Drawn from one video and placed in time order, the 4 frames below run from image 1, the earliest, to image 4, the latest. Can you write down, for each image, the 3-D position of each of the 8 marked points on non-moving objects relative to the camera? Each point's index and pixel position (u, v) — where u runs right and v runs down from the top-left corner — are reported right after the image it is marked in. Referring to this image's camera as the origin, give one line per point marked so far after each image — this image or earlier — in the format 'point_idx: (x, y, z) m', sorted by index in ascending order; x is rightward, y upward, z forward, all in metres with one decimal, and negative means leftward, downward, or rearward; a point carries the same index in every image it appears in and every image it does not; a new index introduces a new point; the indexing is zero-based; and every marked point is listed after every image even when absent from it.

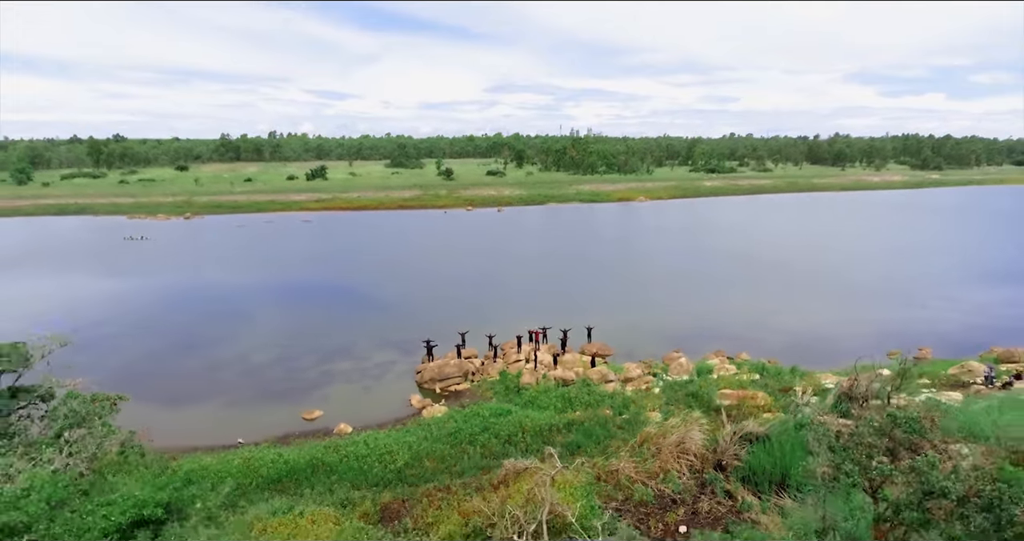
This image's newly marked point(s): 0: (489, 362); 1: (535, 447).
0: (-0.4, -1.6, +11.2) m
1: (+0.3, -2.0, +7.4) m
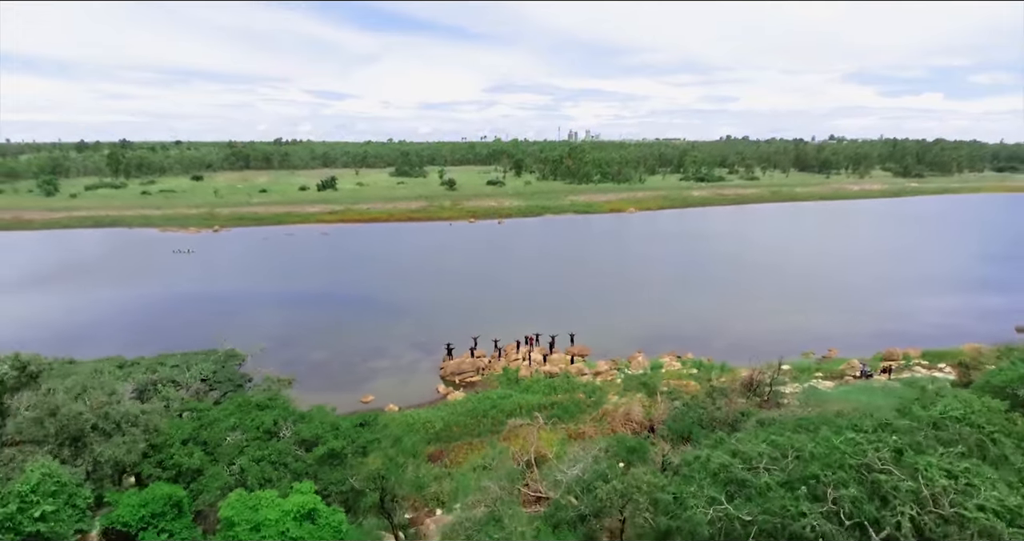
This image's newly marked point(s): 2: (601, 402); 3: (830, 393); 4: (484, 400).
0: (-0.4, -2.1, +14.7) m
1: (+0.3, -2.5, +10.9) m
2: (+1.6, -2.4, +11.6) m
3: (+5.8, -2.2, +11.4) m
4: (-0.5, -2.4, +11.7) m
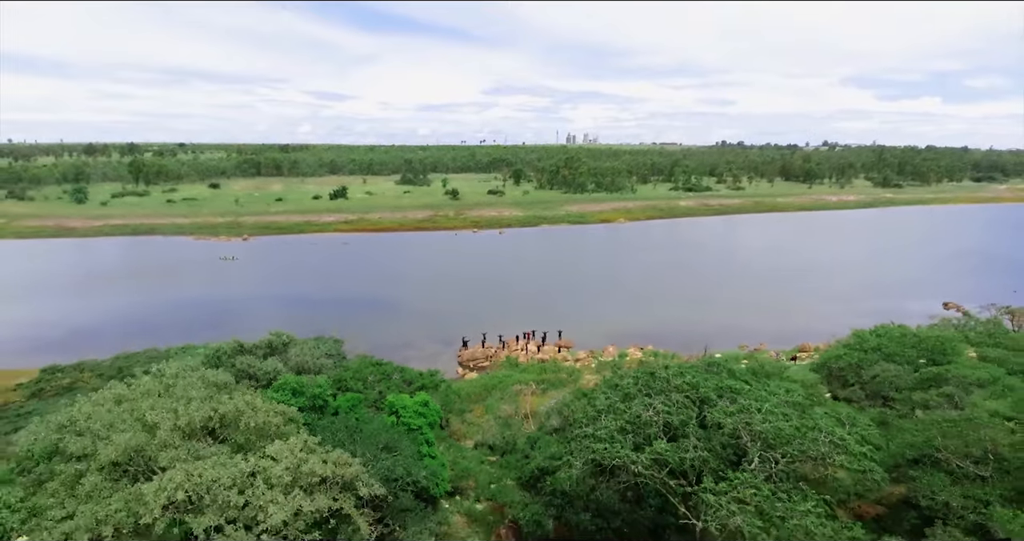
0: (-0.4, -2.4, +19.1) m
1: (+0.3, -2.8, +15.3) m
2: (+1.7, -2.7, +16.0) m
3: (+5.8, -2.6, +15.8) m
4: (-0.5, -2.7, +16.0) m
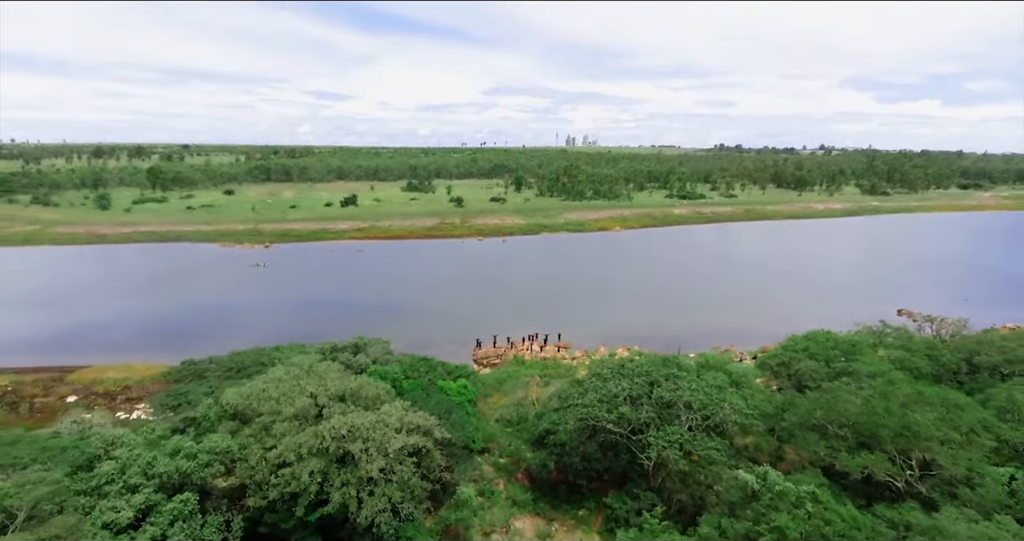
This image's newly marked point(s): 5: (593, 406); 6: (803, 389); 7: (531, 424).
0: (-0.1, -2.8, +22.5) m
1: (+0.6, -3.2, +18.7) m
2: (+1.9, -3.1, +19.4) m
3: (+6.1, -3.0, +19.2) m
4: (-0.2, -3.1, +19.4) m
5: (+1.3, -2.2, +10.2) m
6: (+6.5, -2.6, +13.9) m
7: (+0.4, -3.0, +12.2) m
